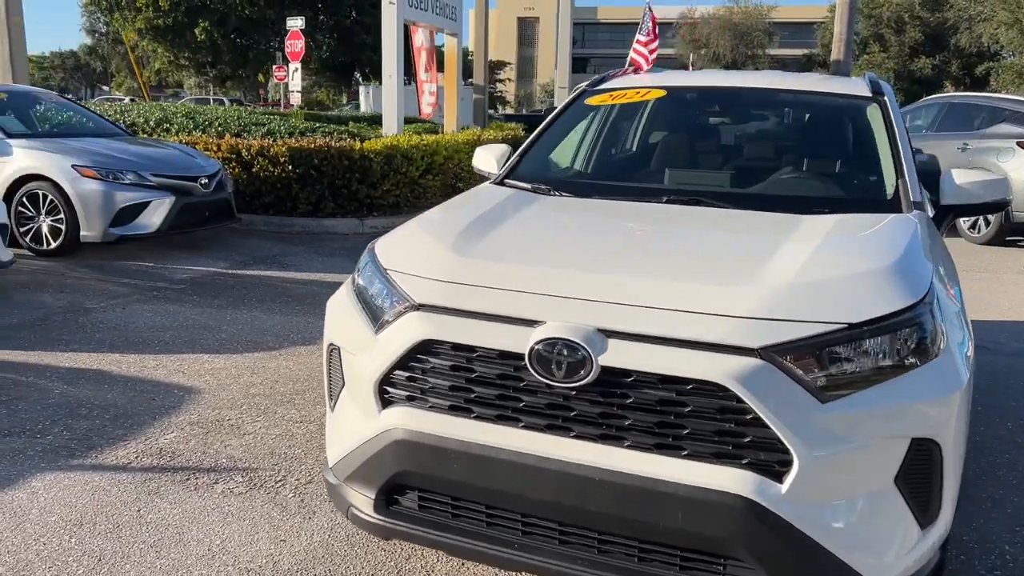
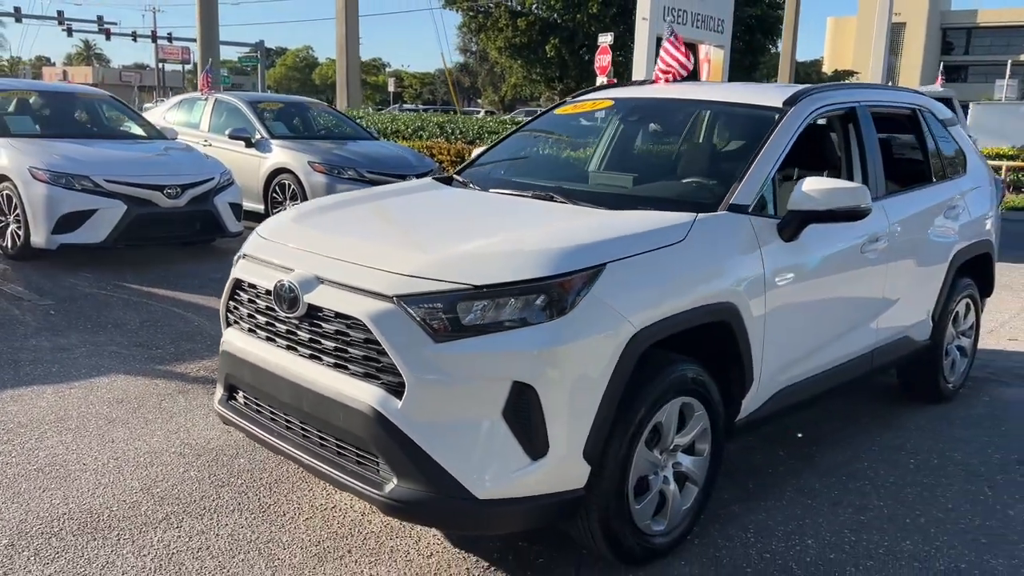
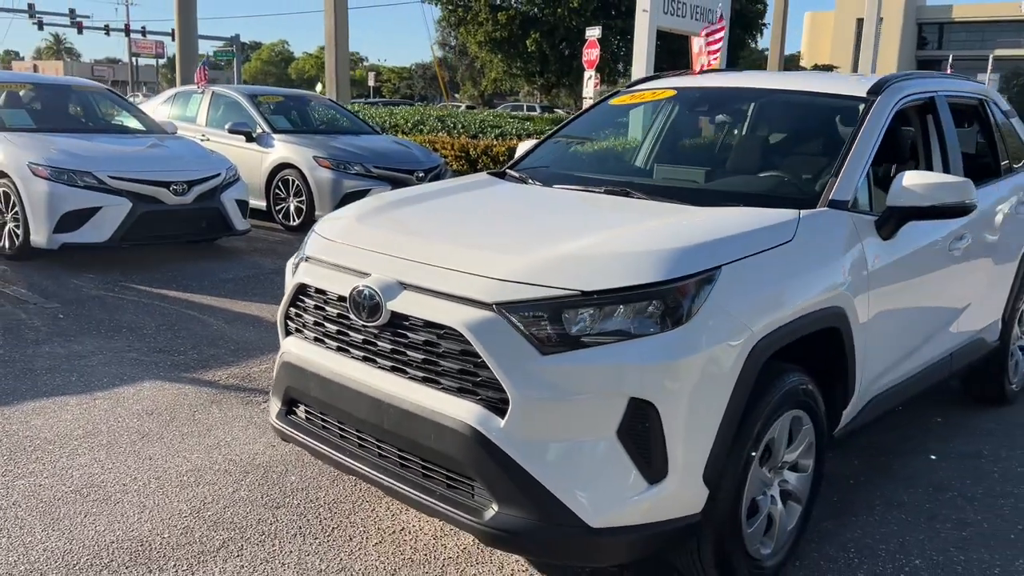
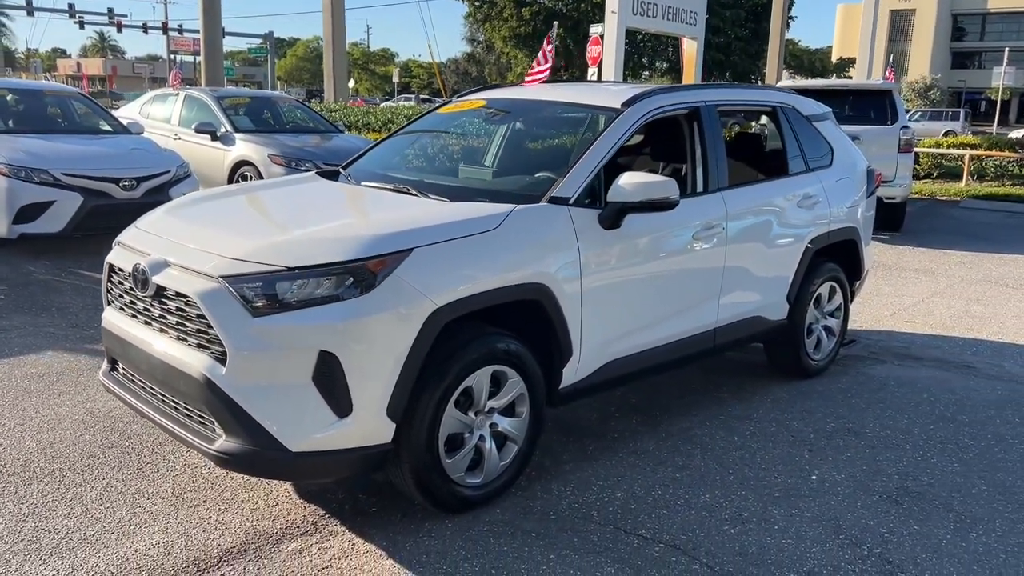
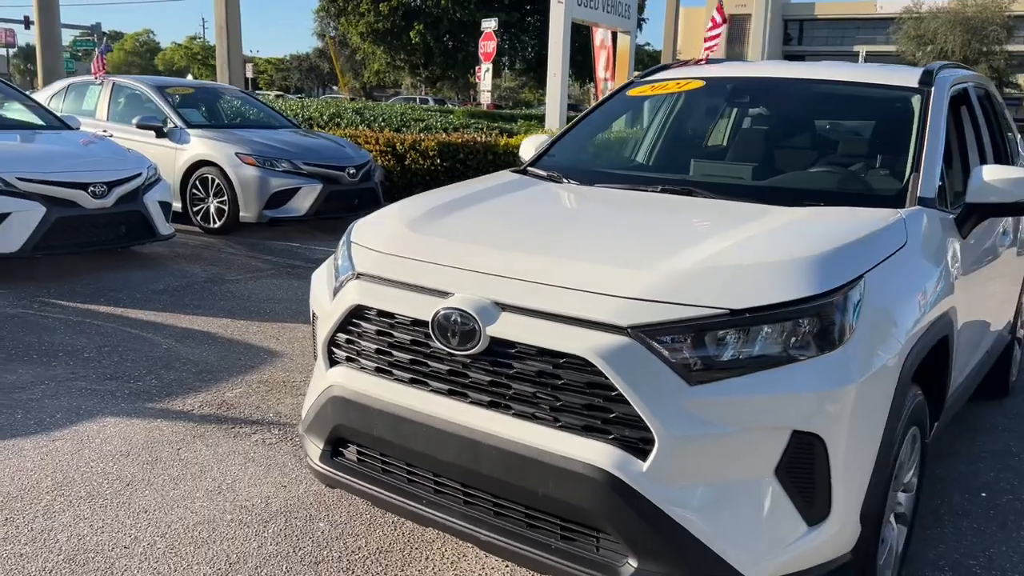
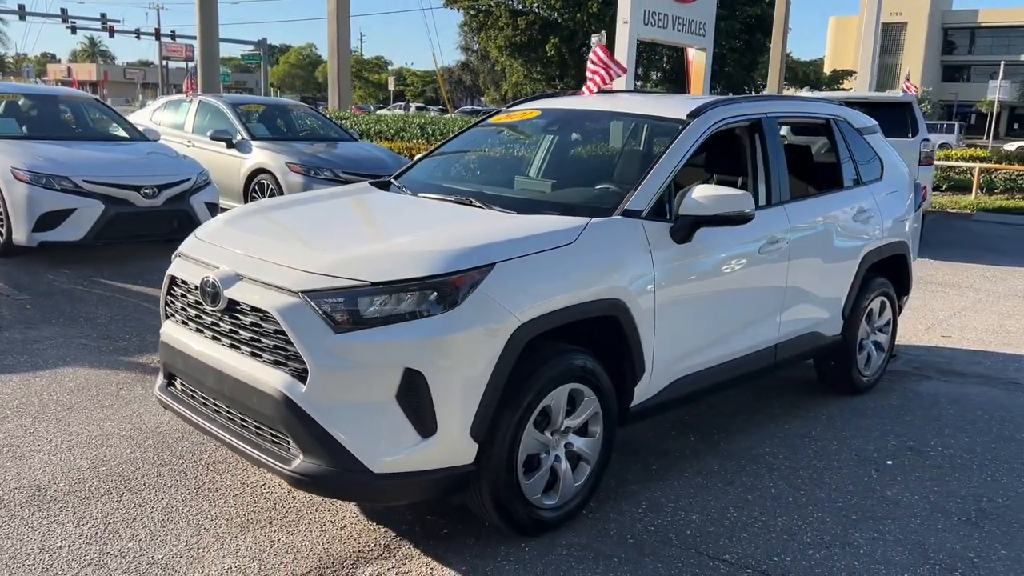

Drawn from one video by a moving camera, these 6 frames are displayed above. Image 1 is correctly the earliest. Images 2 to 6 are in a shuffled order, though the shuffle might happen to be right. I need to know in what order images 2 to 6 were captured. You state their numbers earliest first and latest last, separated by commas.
5, 3, 2, 6, 4
